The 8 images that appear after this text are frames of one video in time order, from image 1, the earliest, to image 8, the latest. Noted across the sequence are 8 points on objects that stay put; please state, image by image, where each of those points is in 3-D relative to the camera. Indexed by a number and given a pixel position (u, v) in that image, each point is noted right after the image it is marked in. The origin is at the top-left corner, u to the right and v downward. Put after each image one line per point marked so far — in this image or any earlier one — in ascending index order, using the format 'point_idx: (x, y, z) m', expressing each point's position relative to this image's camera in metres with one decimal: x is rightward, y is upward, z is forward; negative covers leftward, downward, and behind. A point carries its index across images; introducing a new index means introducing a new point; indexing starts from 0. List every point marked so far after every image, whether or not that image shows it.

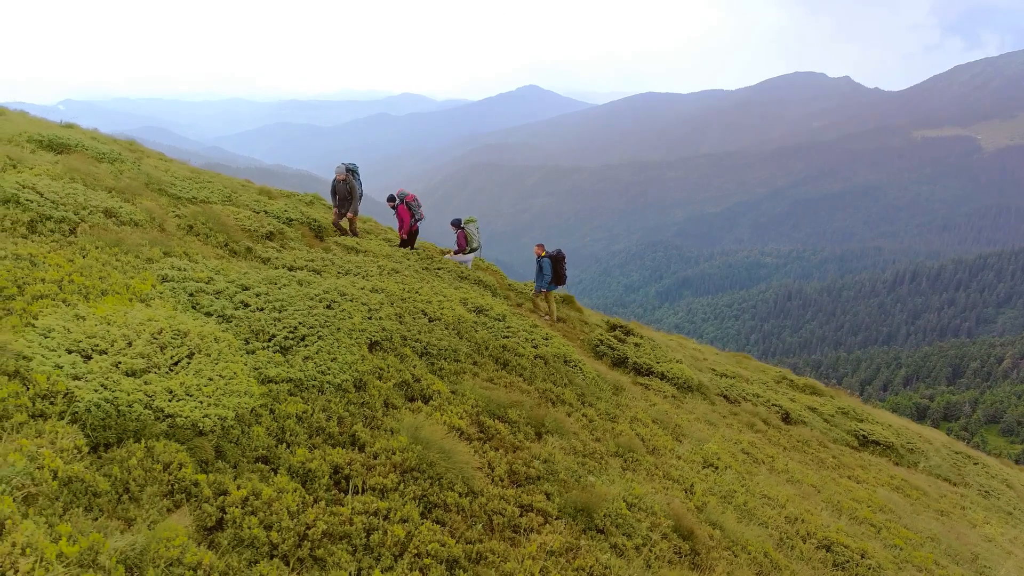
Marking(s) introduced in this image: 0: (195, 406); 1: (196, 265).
0: (-3.7, -1.4, +9.8) m
1: (-5.9, +0.4, +16.2) m
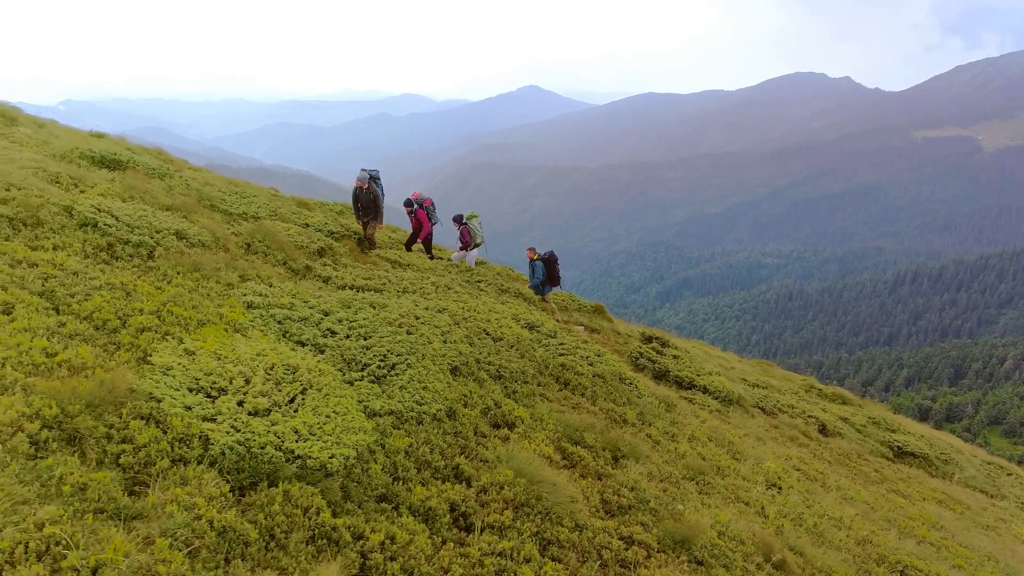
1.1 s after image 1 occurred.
0: (-2.2, -1.8, +9.8) m
1: (-4.5, 0.0, +16.2) m
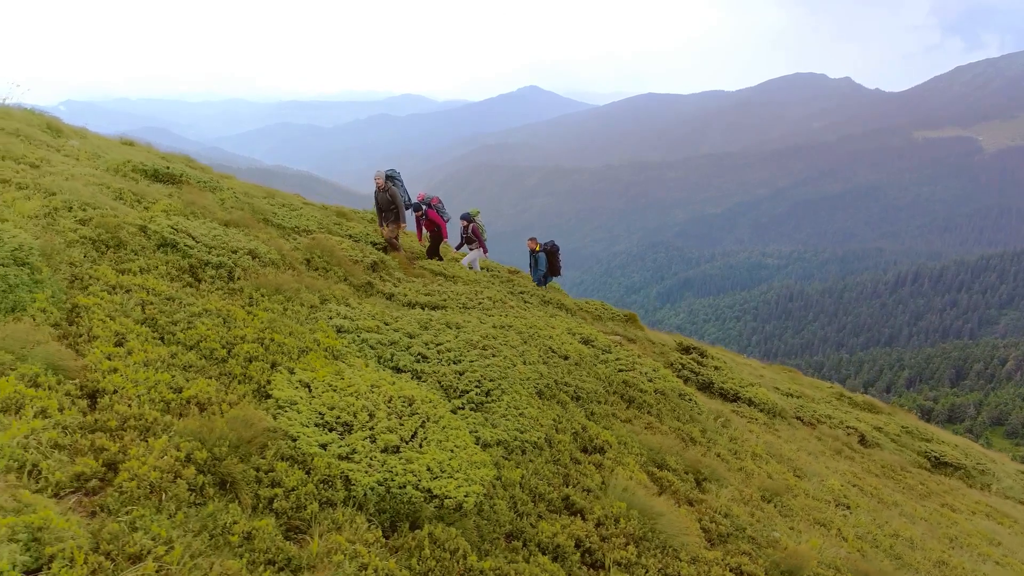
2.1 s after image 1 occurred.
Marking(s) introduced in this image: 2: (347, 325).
0: (-0.6, -2.2, +9.6) m
1: (-2.9, -0.4, +16.0) m
2: (-2.8, -0.6, +14.5) m
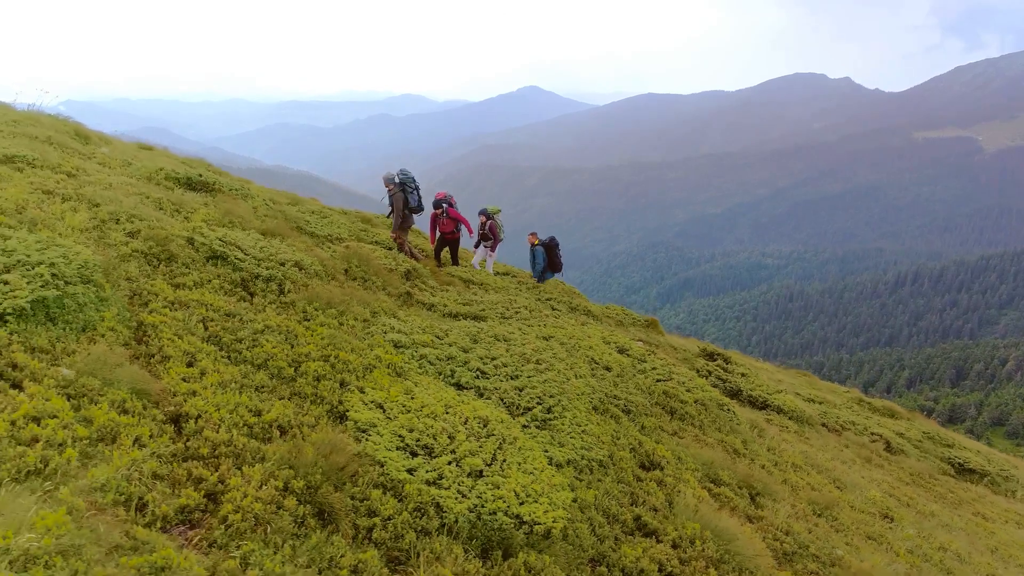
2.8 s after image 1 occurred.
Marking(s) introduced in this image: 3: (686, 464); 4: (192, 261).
0: (+0.3, -2.5, +9.4) m
1: (-1.9, -0.7, +15.9) m
2: (-1.8, -0.9, +14.3) m
3: (+3.2, -3.2, +15.3) m
4: (-5.7, +0.5, +15.0) m
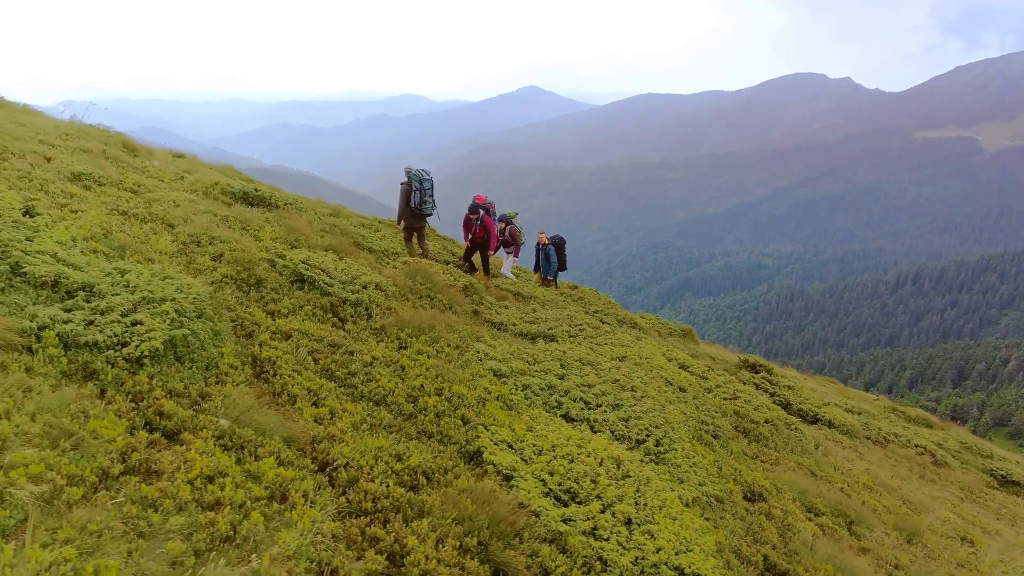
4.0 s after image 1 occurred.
0: (+2.0, -2.9, +9.1) m
1: (-0.3, -1.1, +15.5) m
2: (-0.2, -1.3, +14.0) m
3: (+4.8, -3.7, +14.9) m
4: (-4.1, 0.0, +14.6) m
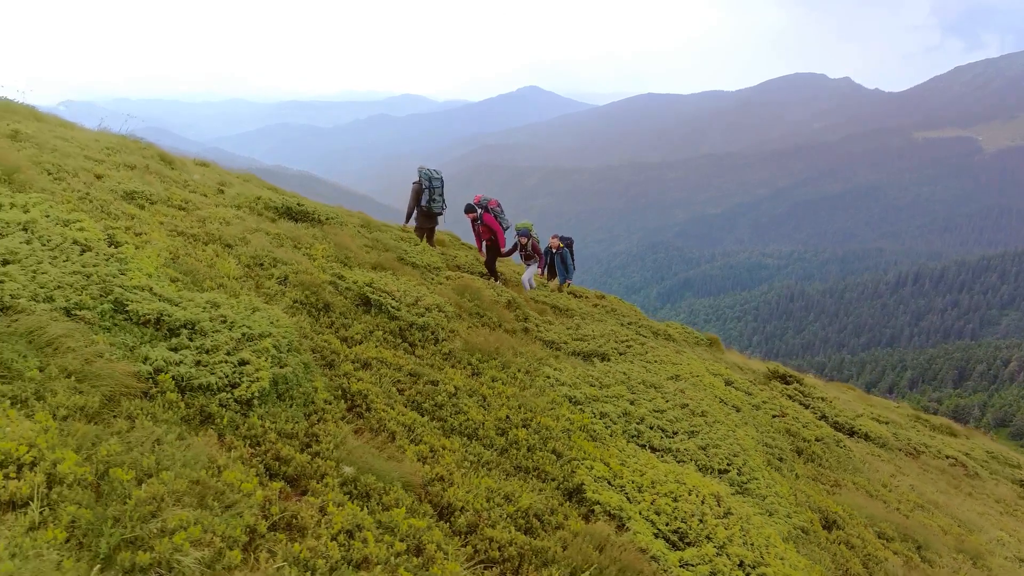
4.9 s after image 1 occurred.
0: (+3.2, -3.3, +9.0) m
1: (+0.9, -1.5, +15.4) m
2: (+1.1, -1.8, +13.8) m
3: (+6.1, -4.1, +14.8) m
4: (-2.8, -0.4, +14.5) m
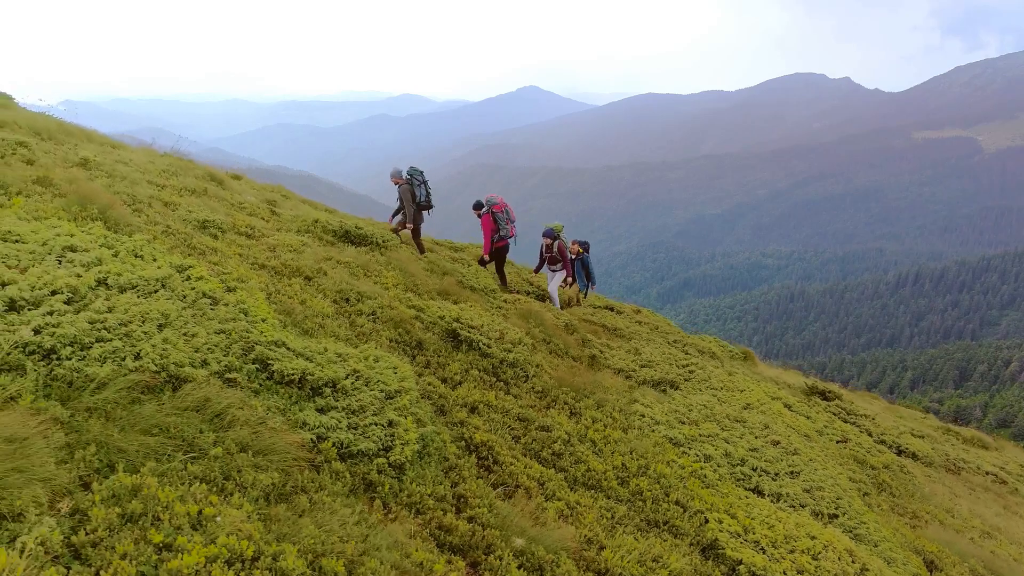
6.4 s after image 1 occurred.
0: (+4.8, -4.0, +8.8) m
1: (+2.5, -2.2, +15.3) m
2: (+2.7, -2.4, +13.7) m
3: (+7.7, -4.7, +14.7) m
4: (-1.2, -1.0, +14.4) m
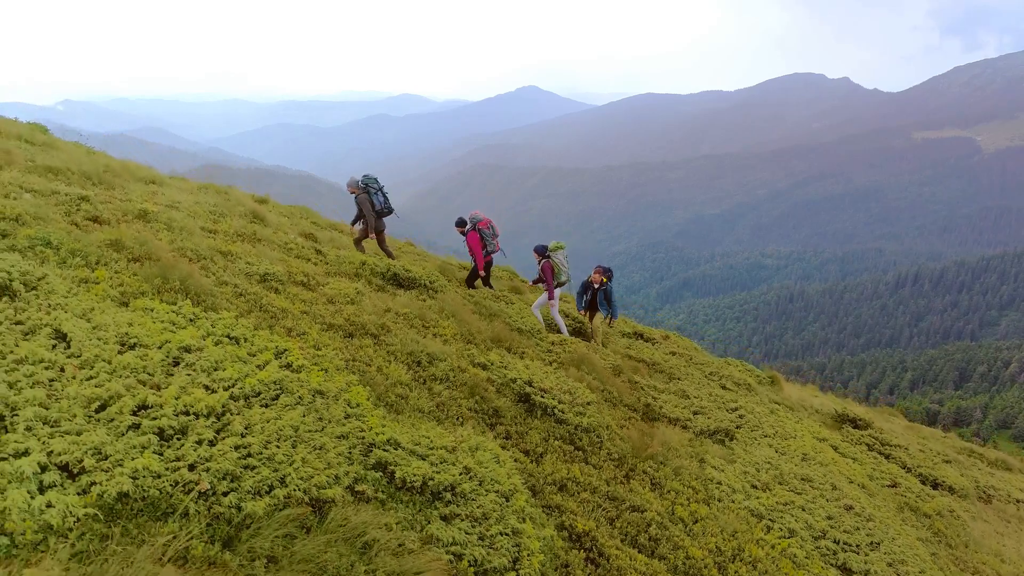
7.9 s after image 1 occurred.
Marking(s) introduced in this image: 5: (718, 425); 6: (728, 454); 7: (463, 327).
0: (+6.1, -5.2, +8.9) m
1: (+3.9, -3.3, +15.3) m
2: (+4.0, -3.6, +13.7) m
3: (+9.0, -5.9, +14.7) m
4: (+0.1, -2.2, +14.4) m
5: (+4.8, -3.2, +19.8) m
6: (+4.4, -3.3, +17.0) m
7: (-1.2, -0.9, +19.7) m
